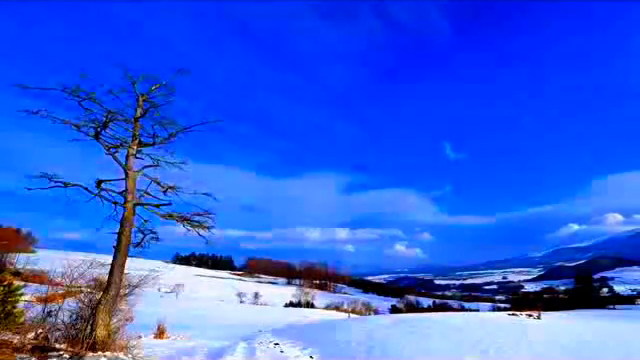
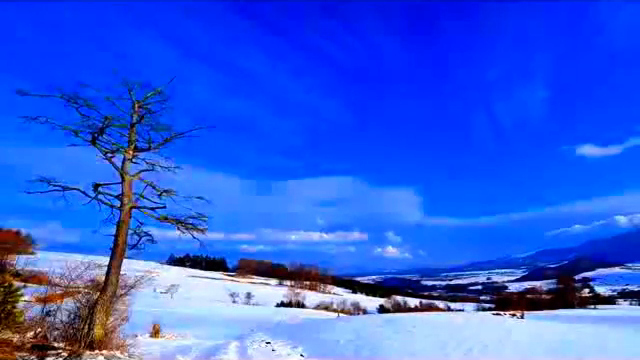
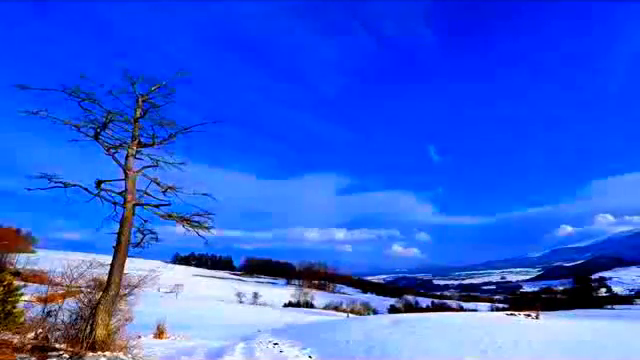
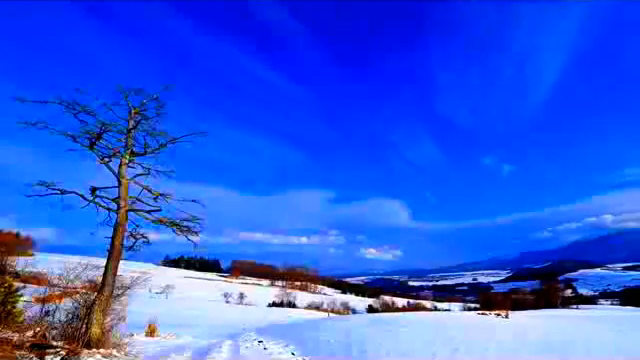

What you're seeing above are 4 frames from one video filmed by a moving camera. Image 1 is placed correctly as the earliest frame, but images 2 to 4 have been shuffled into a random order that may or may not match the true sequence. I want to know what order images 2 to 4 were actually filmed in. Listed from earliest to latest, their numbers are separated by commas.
3, 2, 4
